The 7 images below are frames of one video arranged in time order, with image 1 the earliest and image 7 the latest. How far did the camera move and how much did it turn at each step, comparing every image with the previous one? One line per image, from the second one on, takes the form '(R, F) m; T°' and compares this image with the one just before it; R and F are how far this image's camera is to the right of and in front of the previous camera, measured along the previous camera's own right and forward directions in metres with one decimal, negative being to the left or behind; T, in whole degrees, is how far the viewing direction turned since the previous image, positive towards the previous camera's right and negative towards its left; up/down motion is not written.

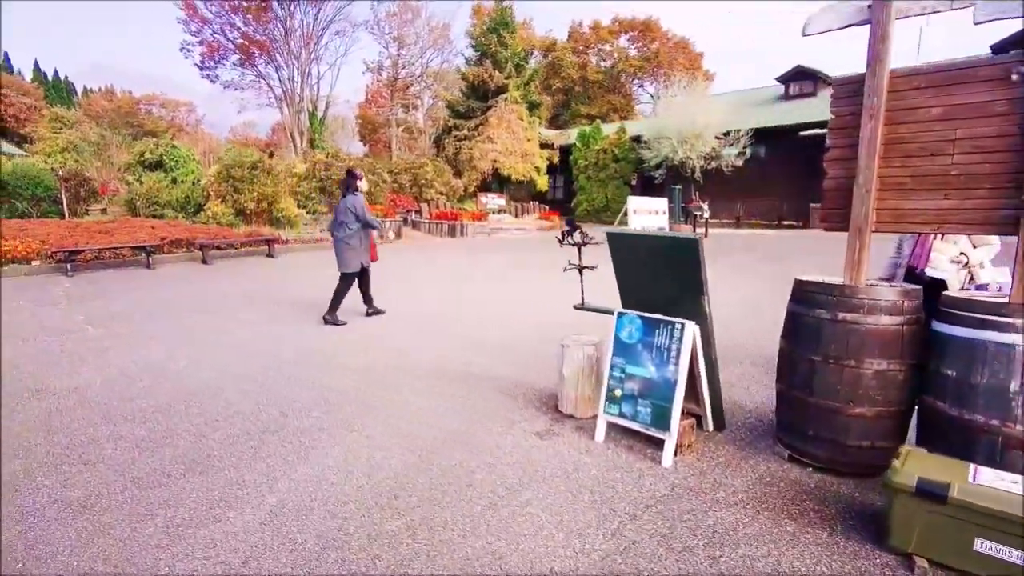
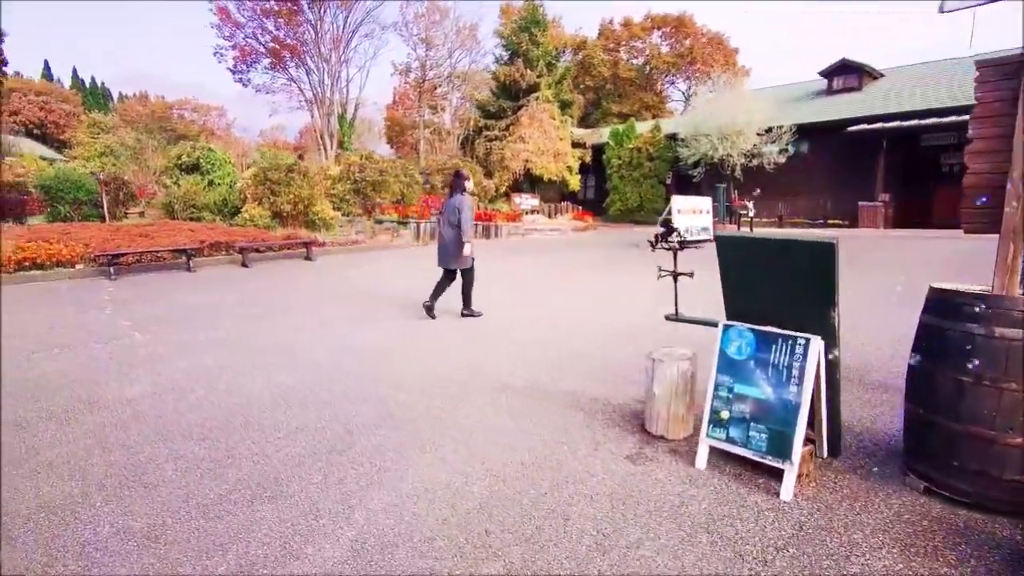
(-0.3, +0.3) m; -2°
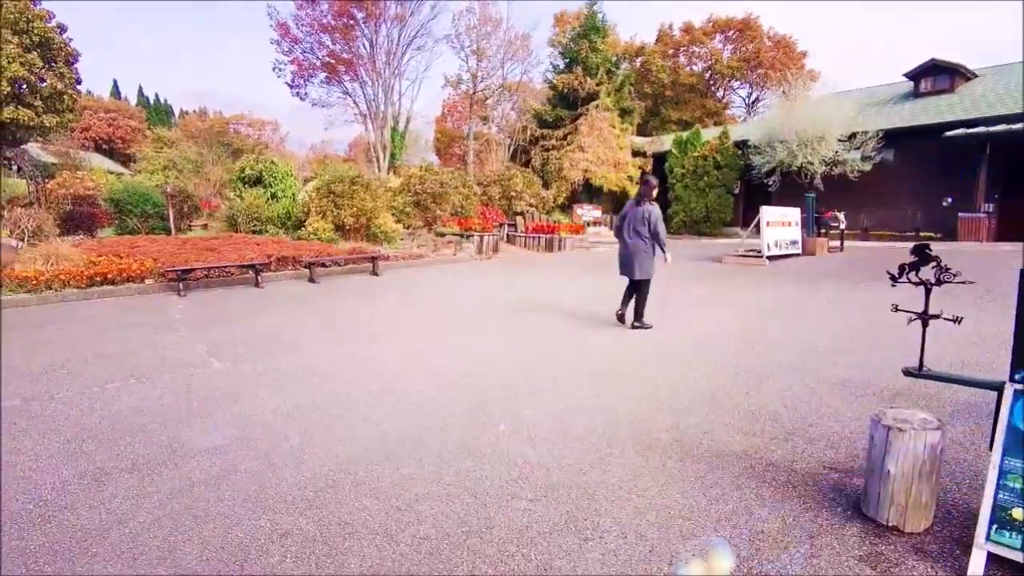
(-0.6, +0.6) m; -4°
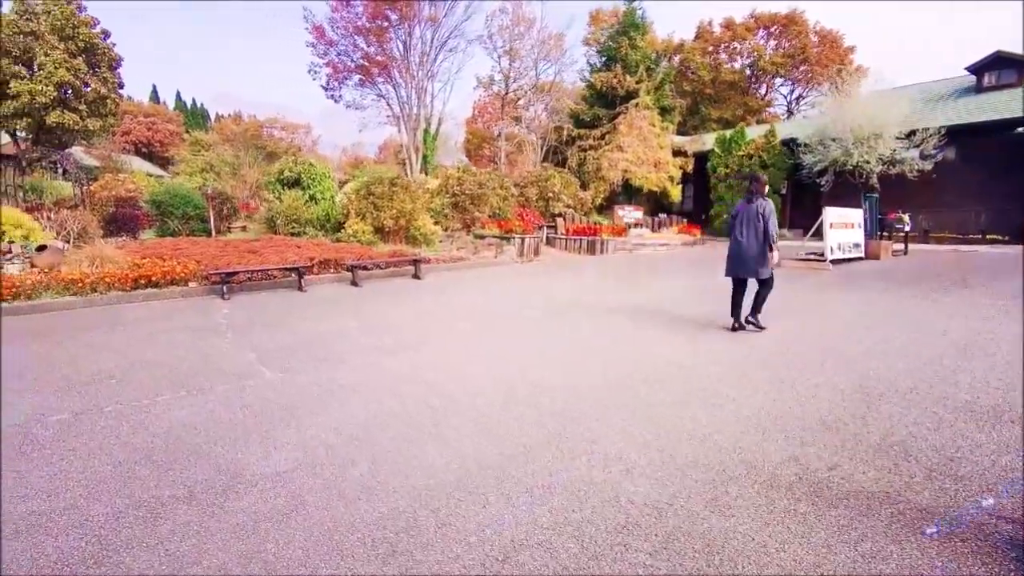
(-0.3, +0.3) m; -3°
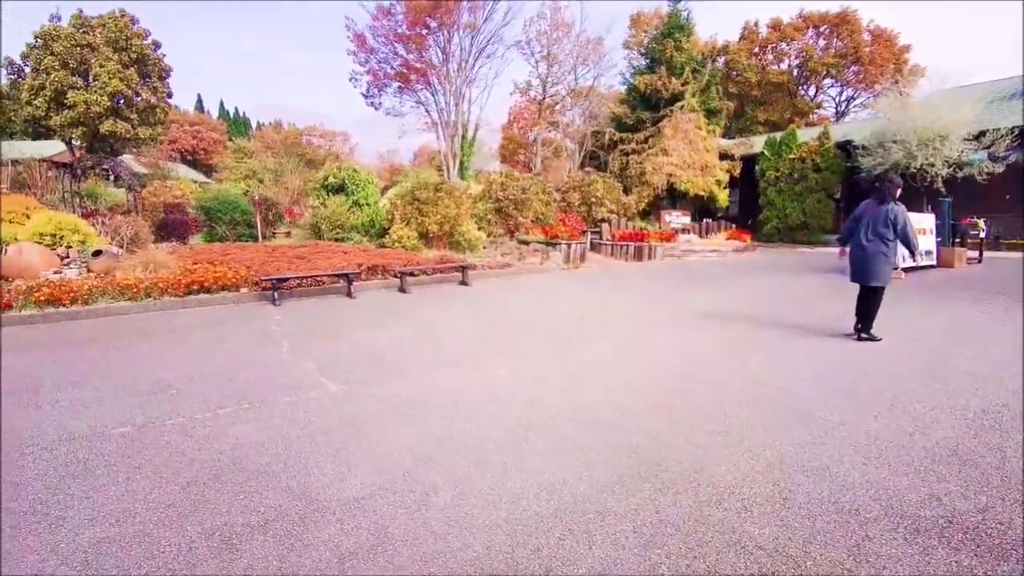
(-0.3, +0.3) m; -3°
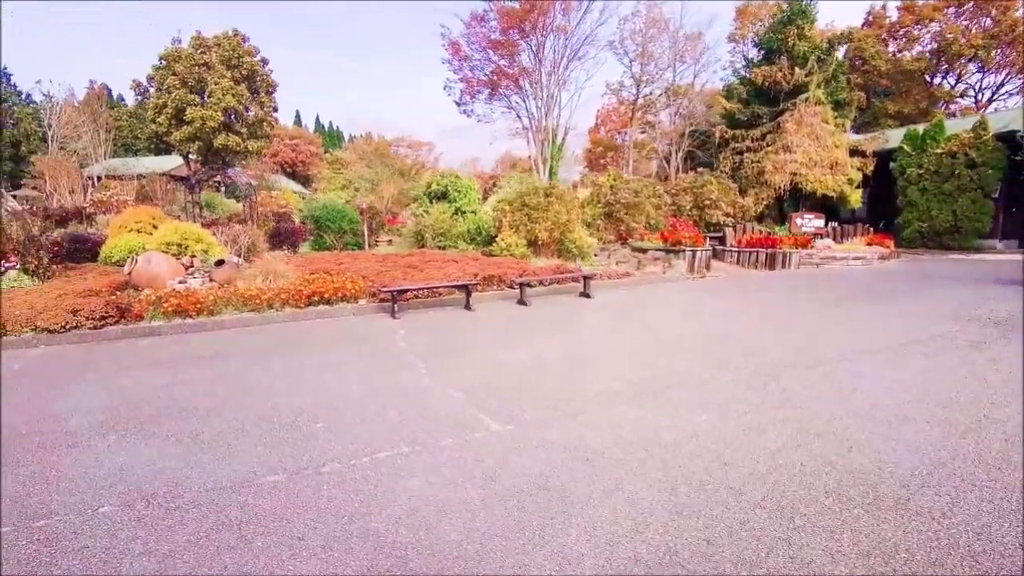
(-0.7, +0.7) m; -8°
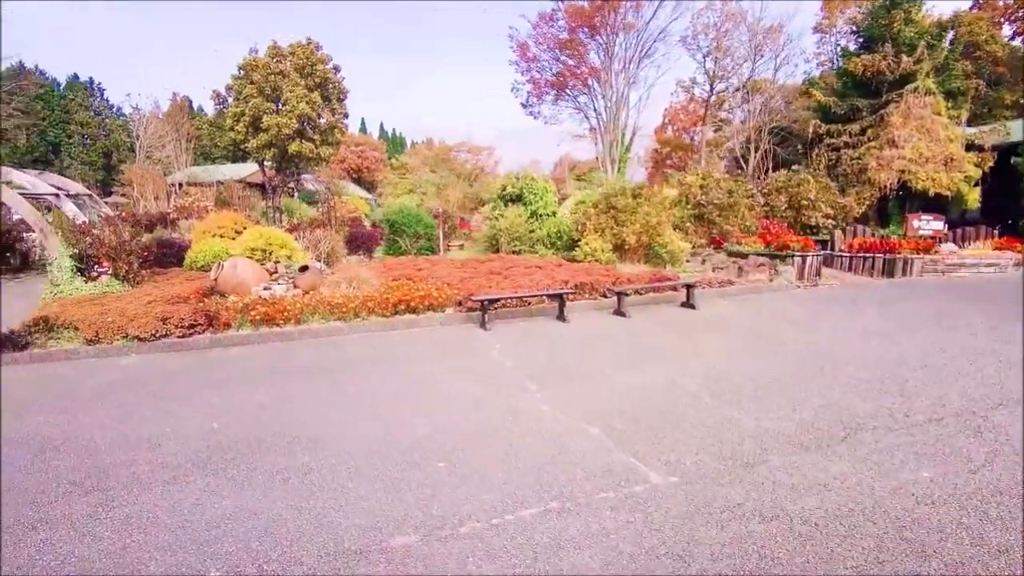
(-0.5, +0.6) m; -6°
